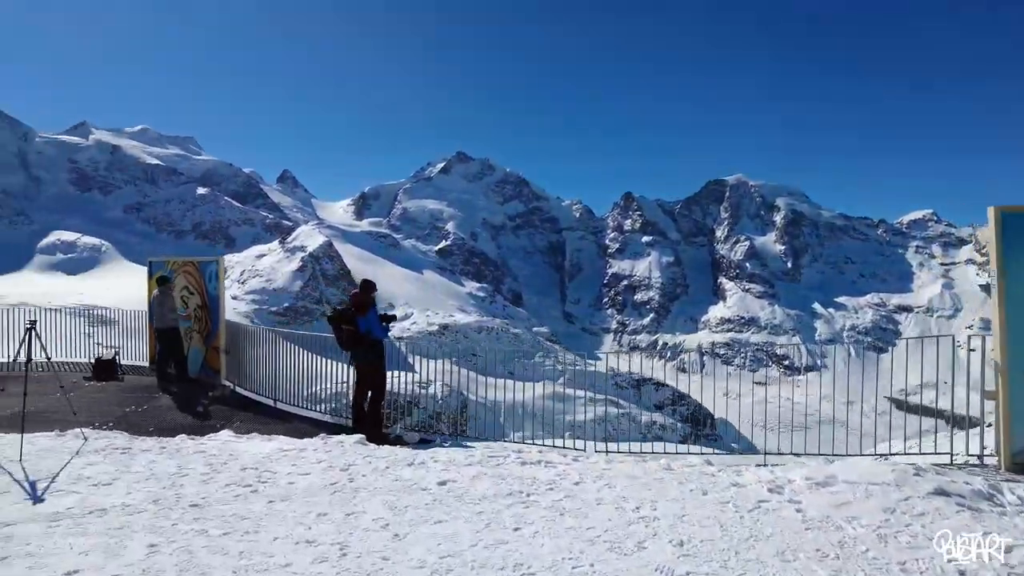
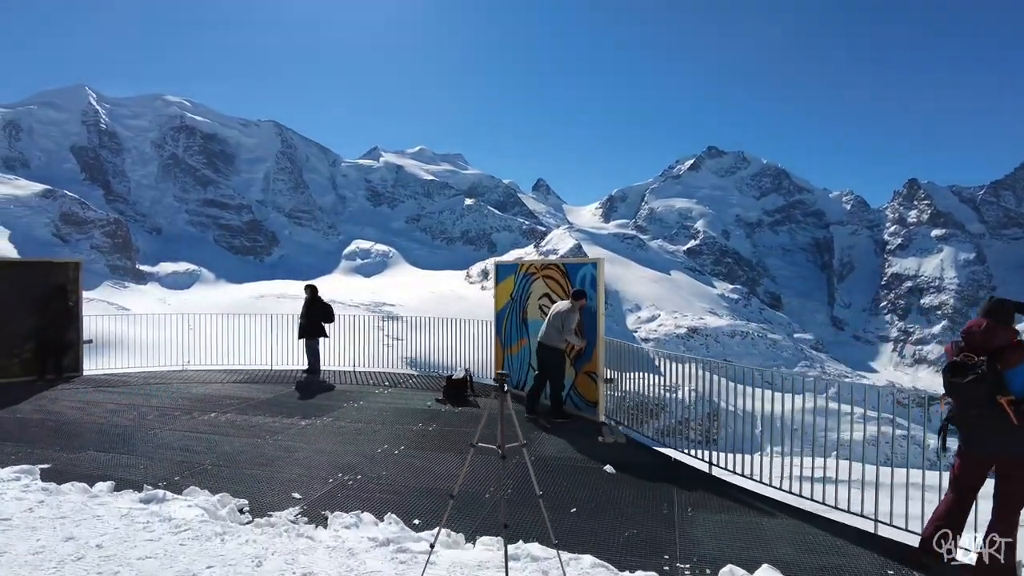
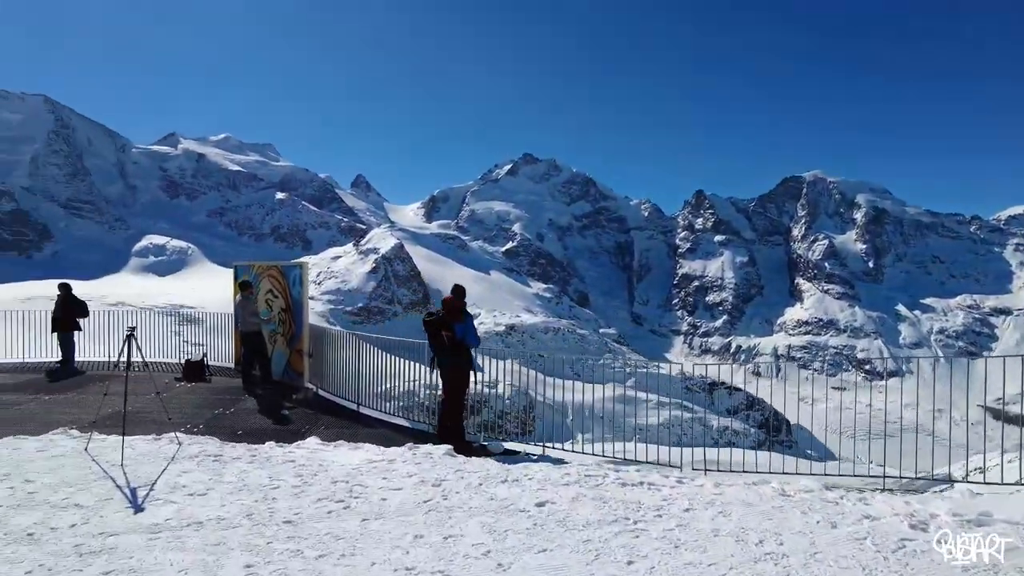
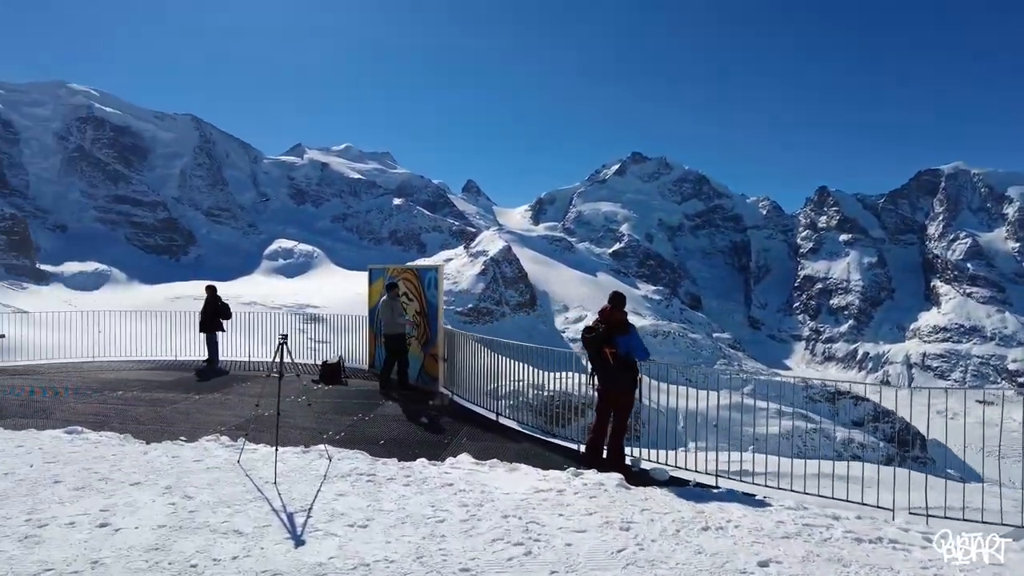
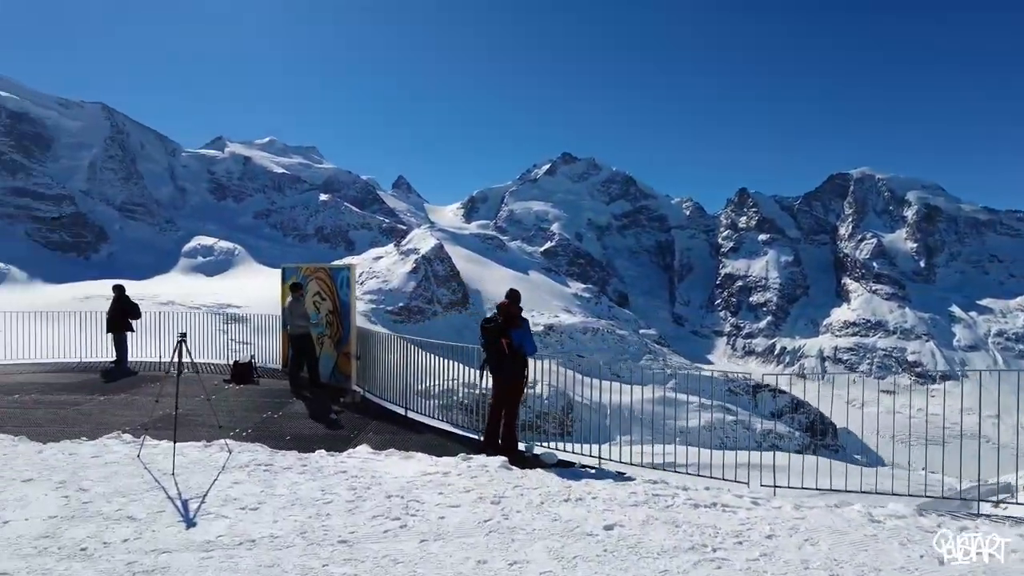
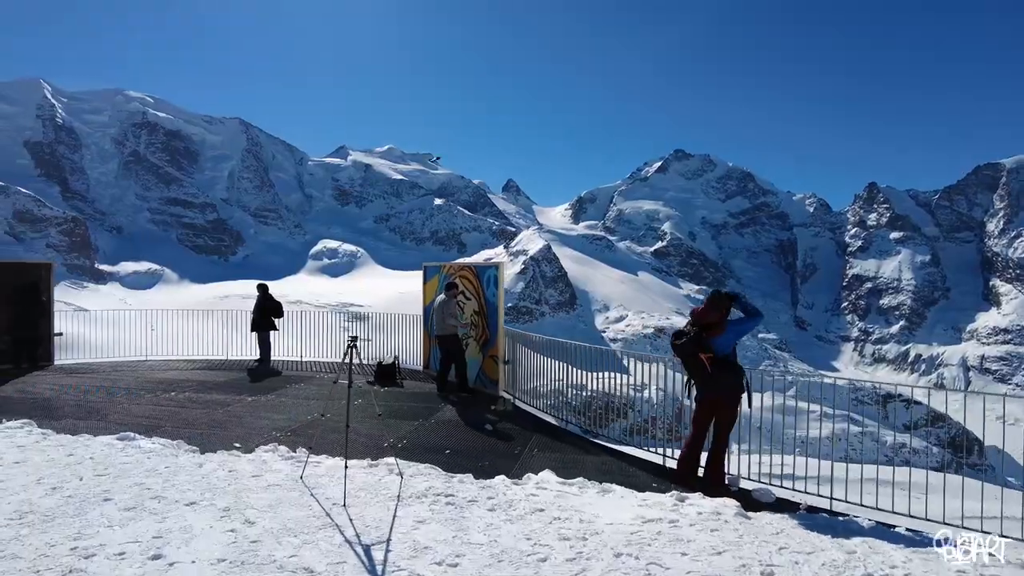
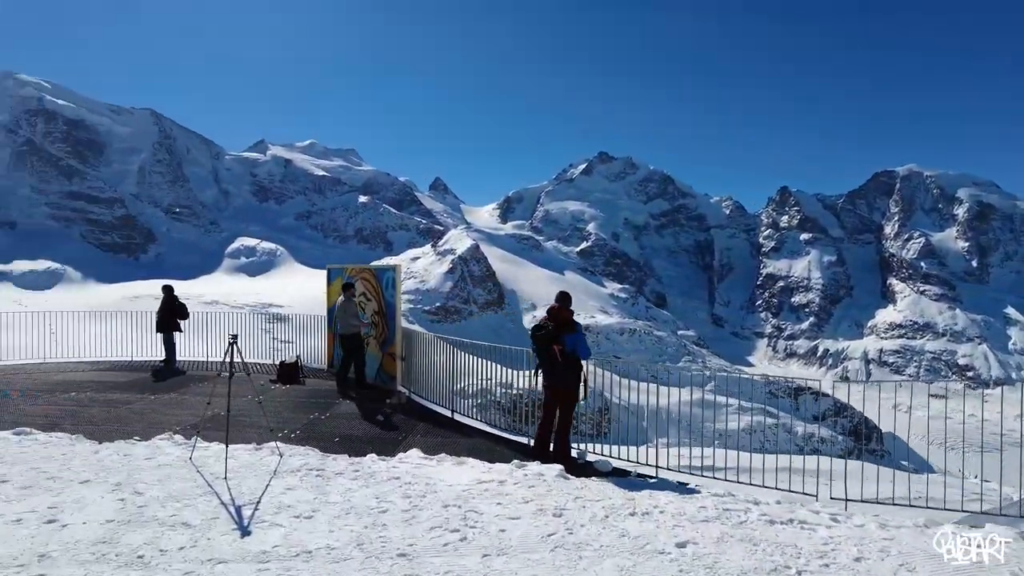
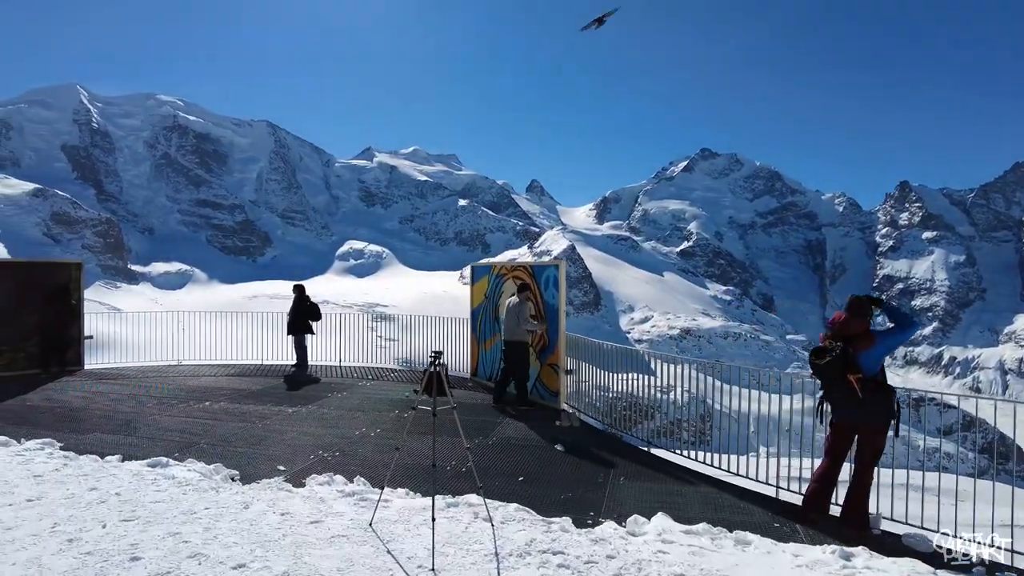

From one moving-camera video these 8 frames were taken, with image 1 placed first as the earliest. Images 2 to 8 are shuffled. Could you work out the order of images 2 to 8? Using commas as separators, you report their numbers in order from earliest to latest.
3, 5, 7, 4, 6, 8, 2
